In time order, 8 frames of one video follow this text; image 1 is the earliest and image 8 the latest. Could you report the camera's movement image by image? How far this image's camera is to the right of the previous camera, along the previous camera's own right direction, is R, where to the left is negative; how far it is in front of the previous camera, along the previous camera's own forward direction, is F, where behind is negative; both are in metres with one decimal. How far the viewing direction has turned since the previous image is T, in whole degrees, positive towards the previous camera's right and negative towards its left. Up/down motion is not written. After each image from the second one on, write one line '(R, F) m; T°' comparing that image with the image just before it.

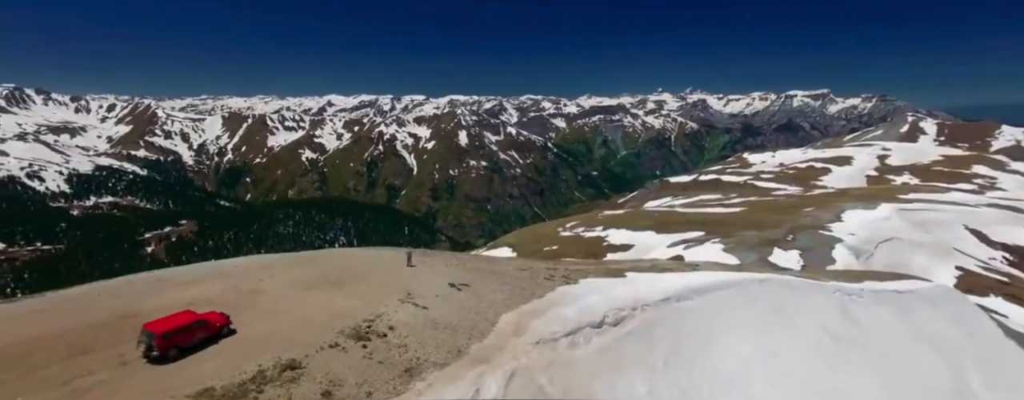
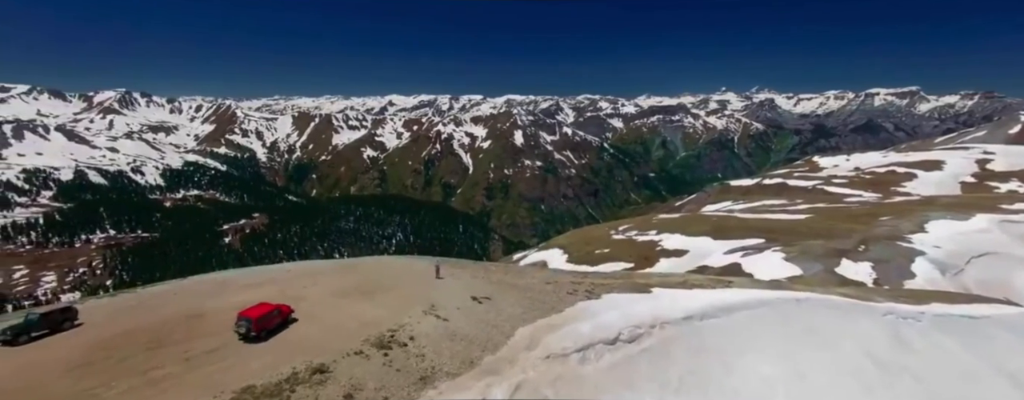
(+5.7, -0.7) m; -7°
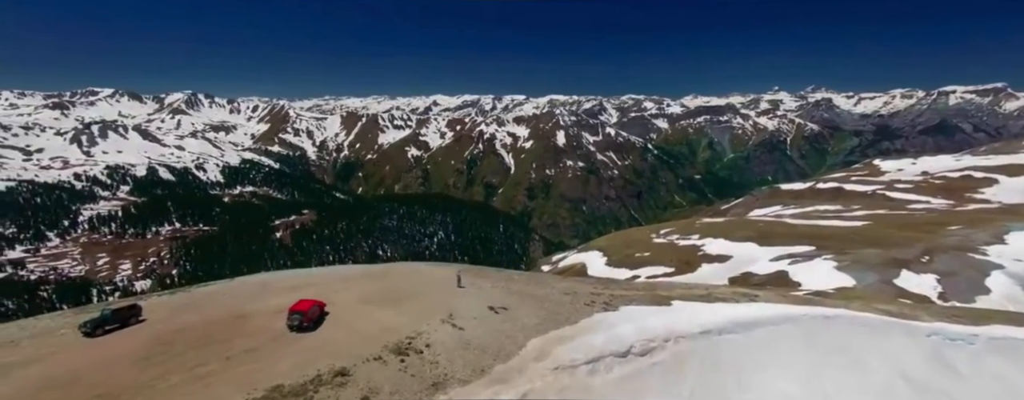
(+4.3, -0.2) m; -5°
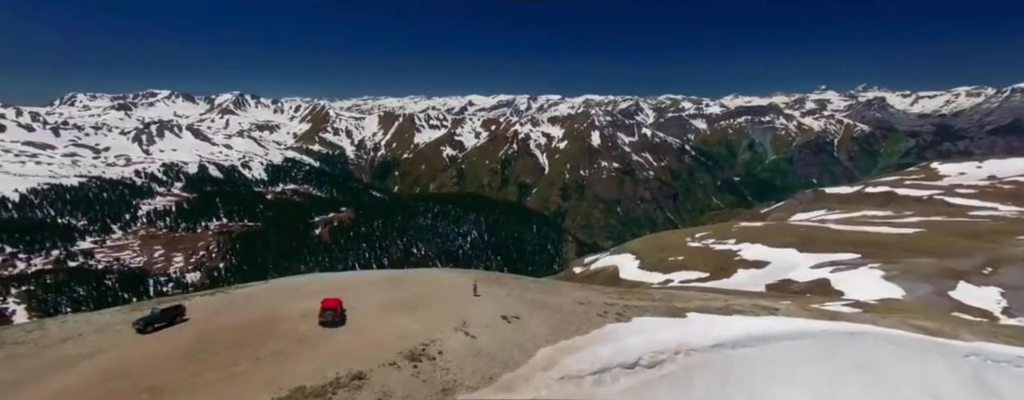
(+3.4, -0.1) m; -4°
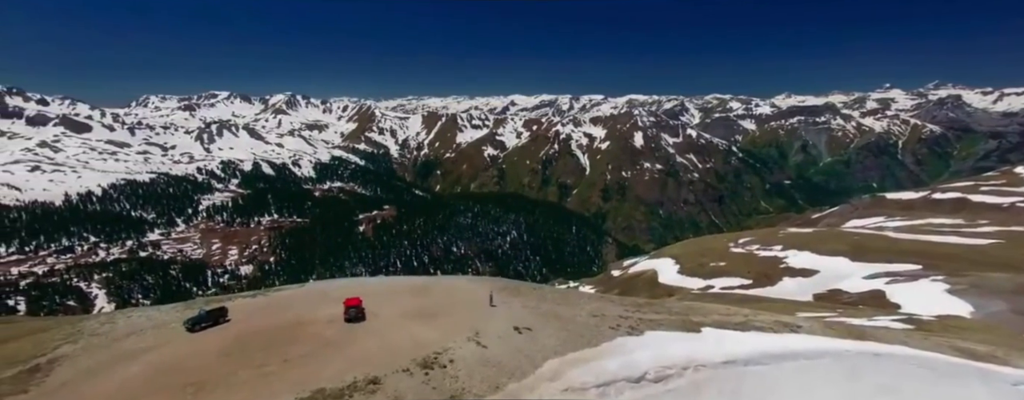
(+4.7, +0.1) m; -5°
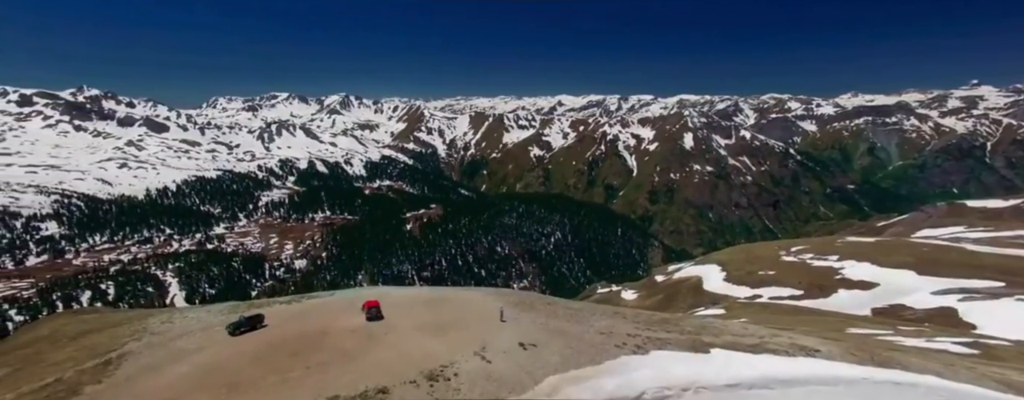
(+6.4, +0.4) m; -6°
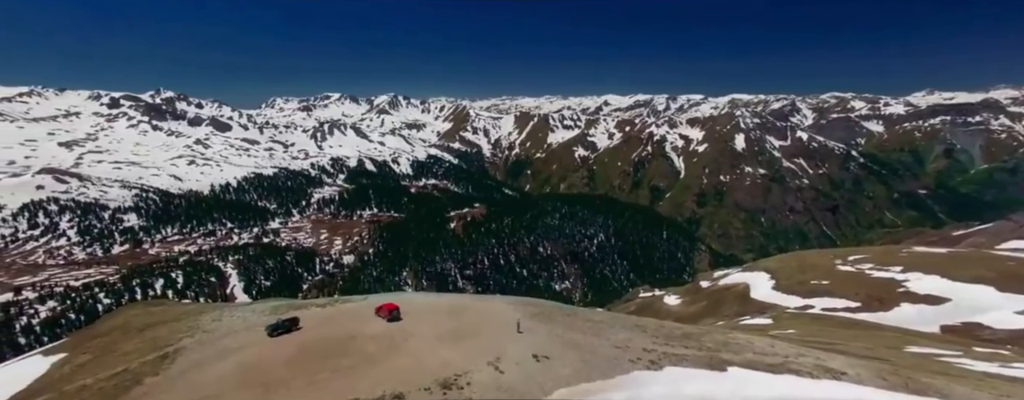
(+4.8, +0.7) m; -6°
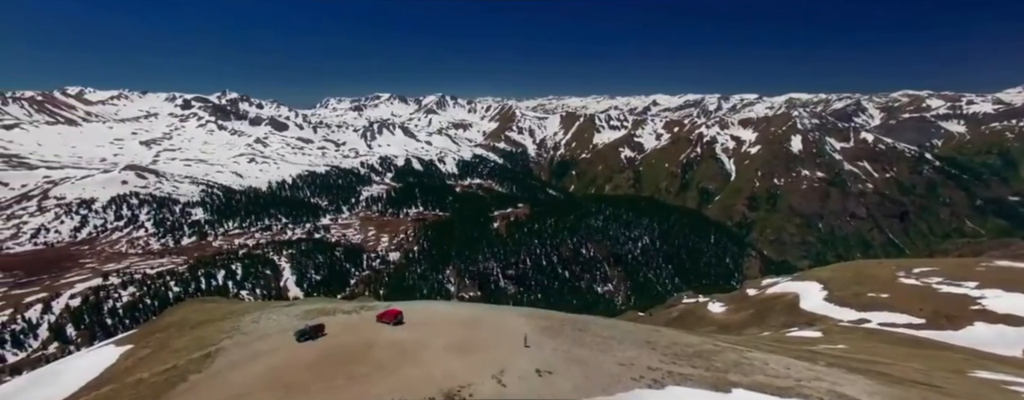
(+6.8, +1.5) m; -6°
